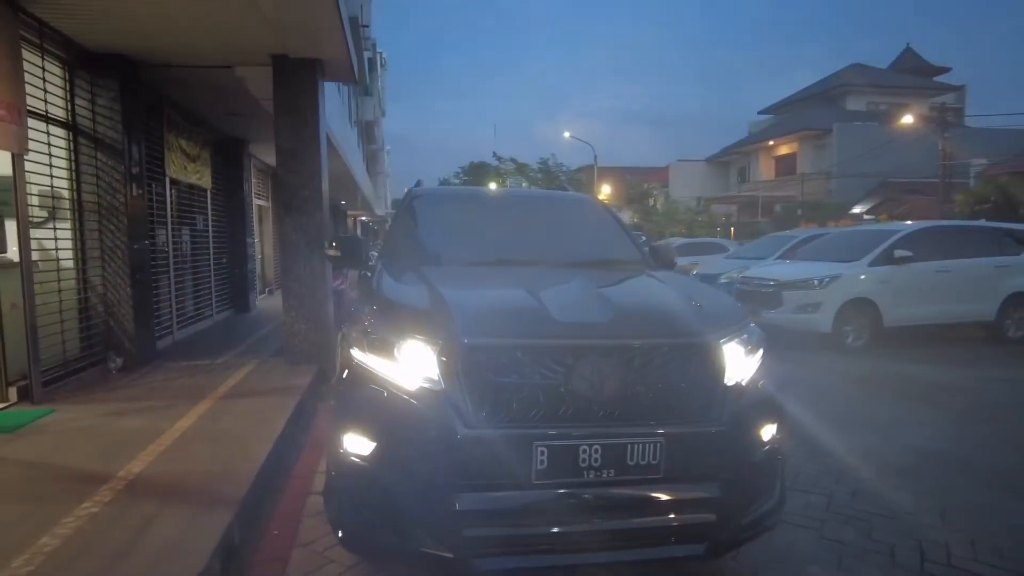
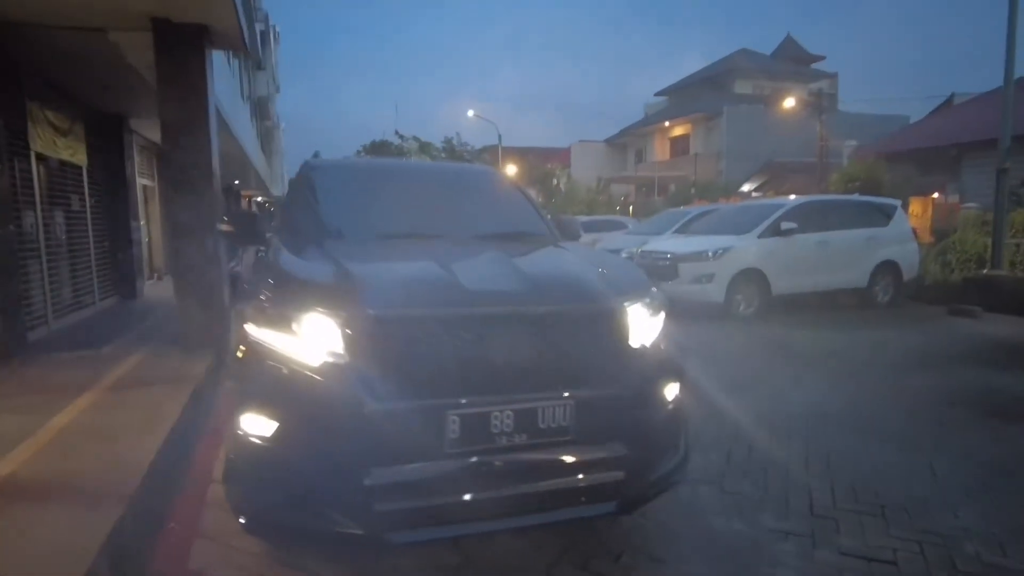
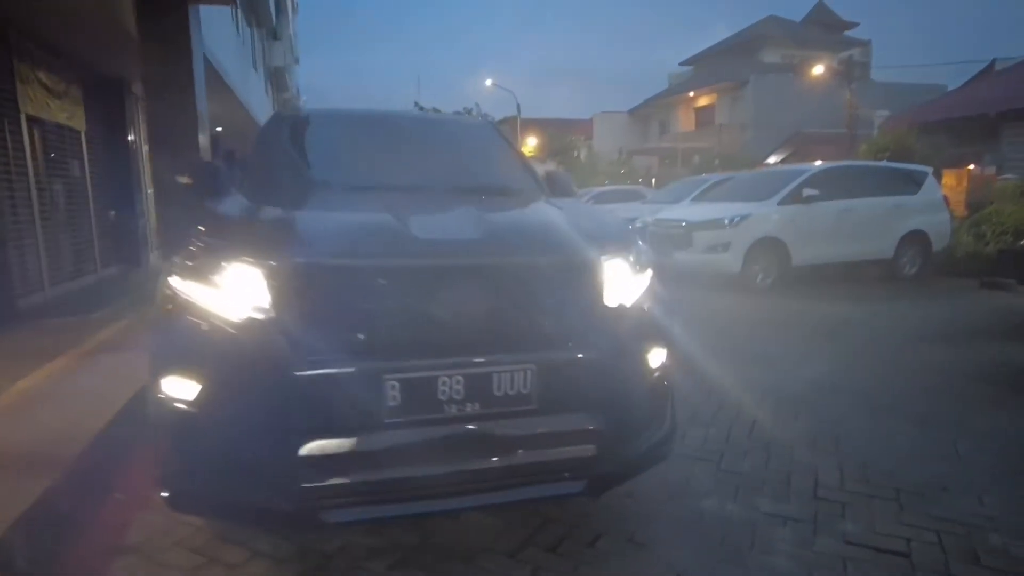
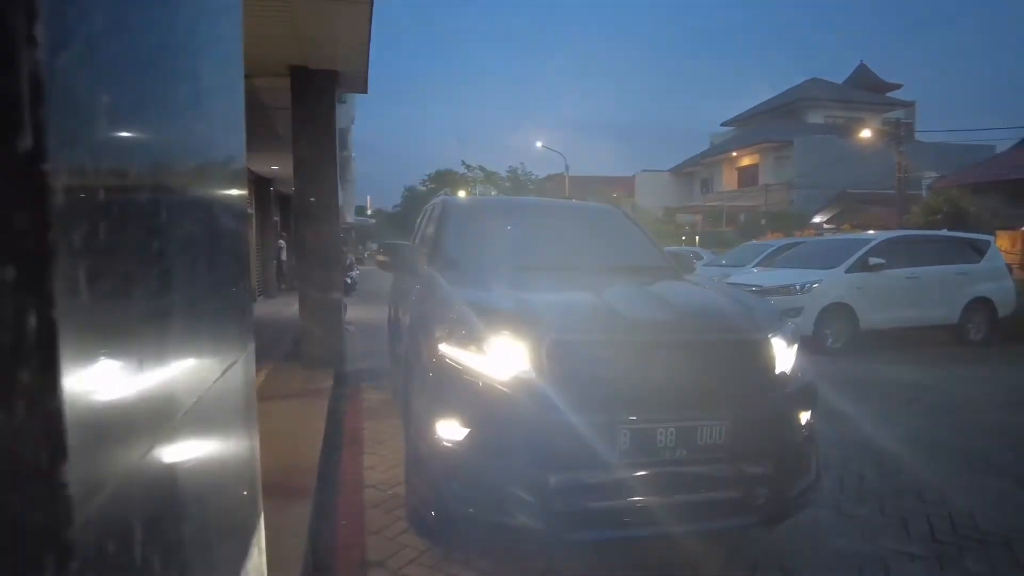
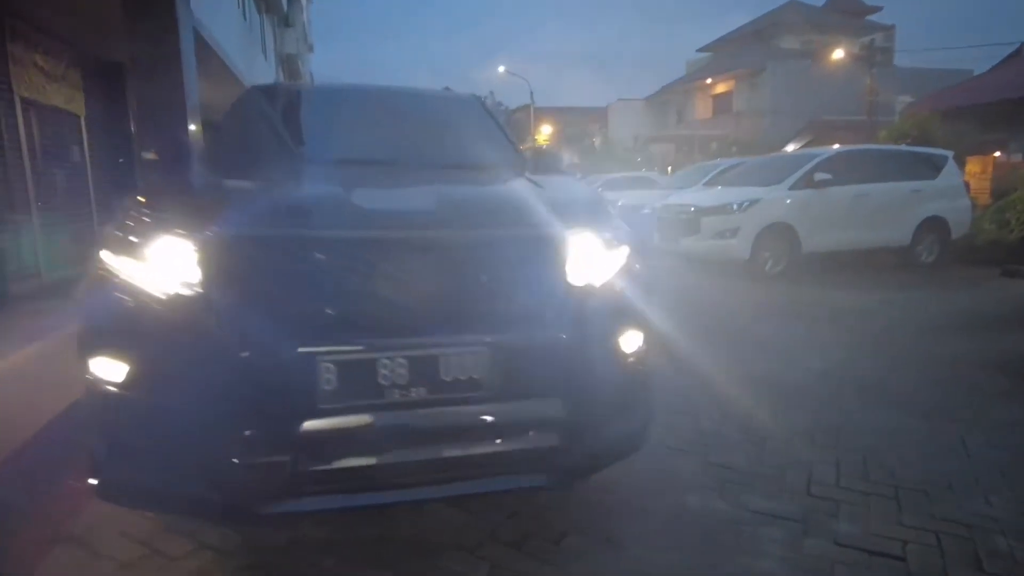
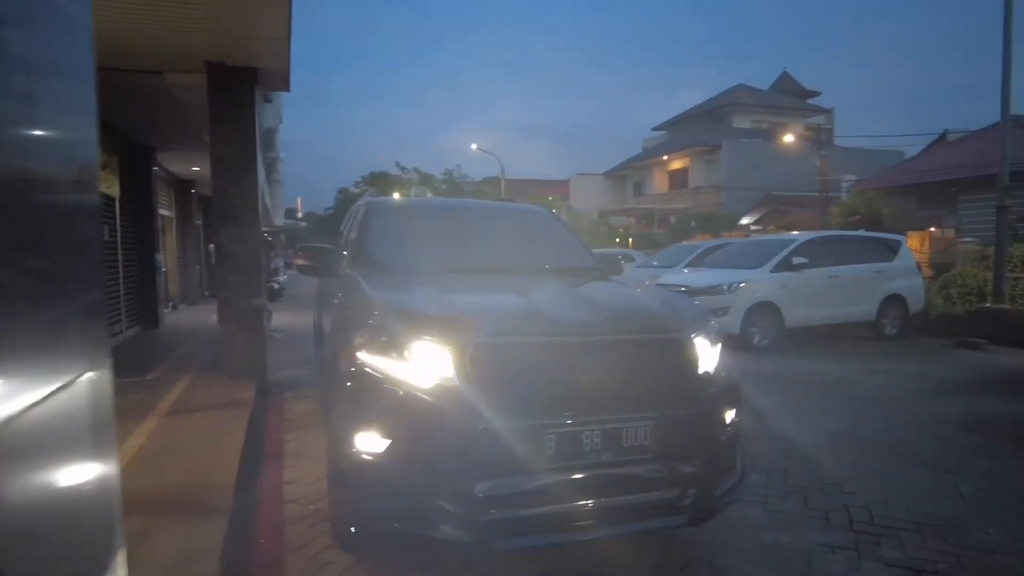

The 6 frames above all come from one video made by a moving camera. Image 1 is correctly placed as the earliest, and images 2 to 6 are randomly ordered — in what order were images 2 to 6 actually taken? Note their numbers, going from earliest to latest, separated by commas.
4, 6, 2, 3, 5
